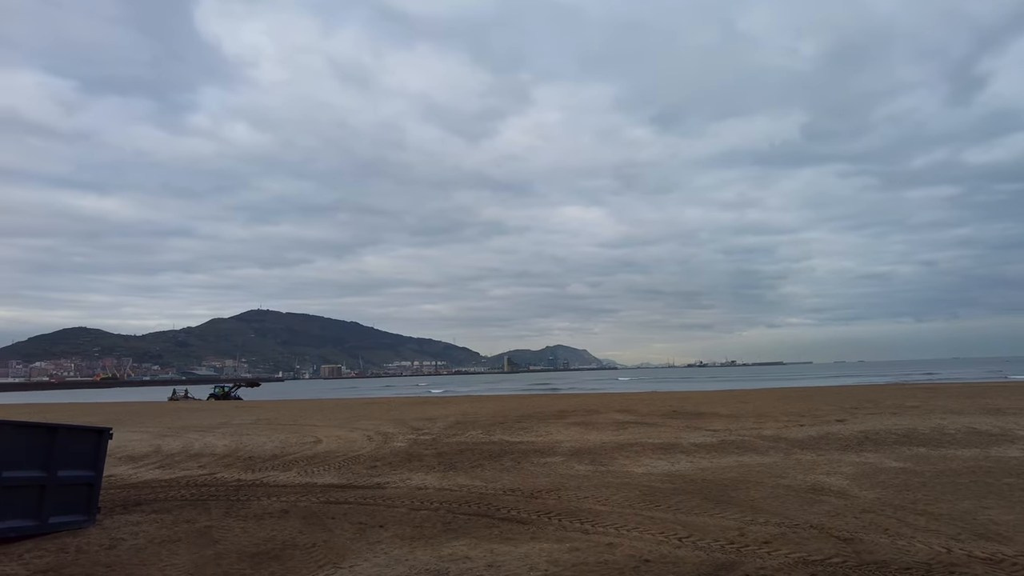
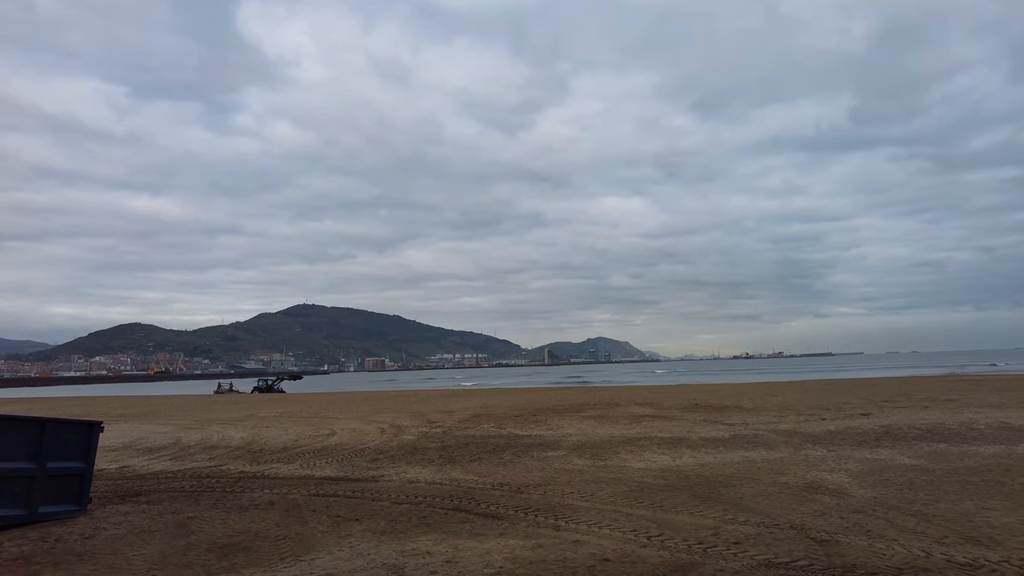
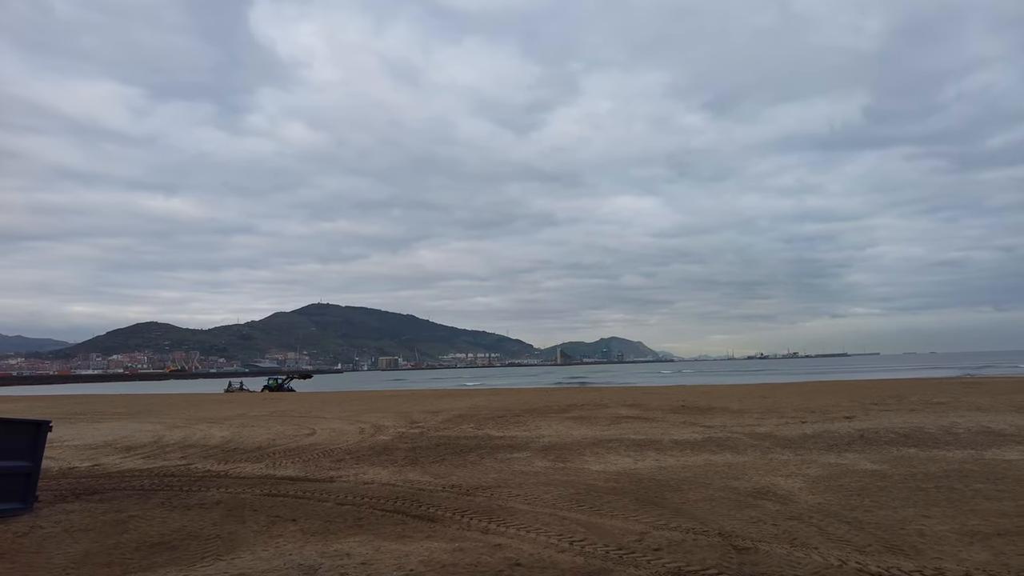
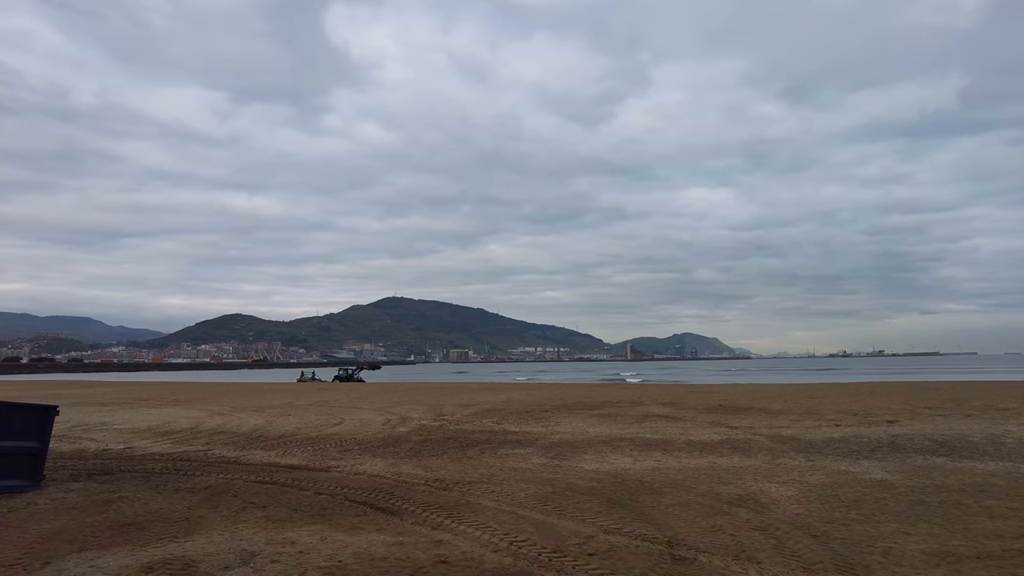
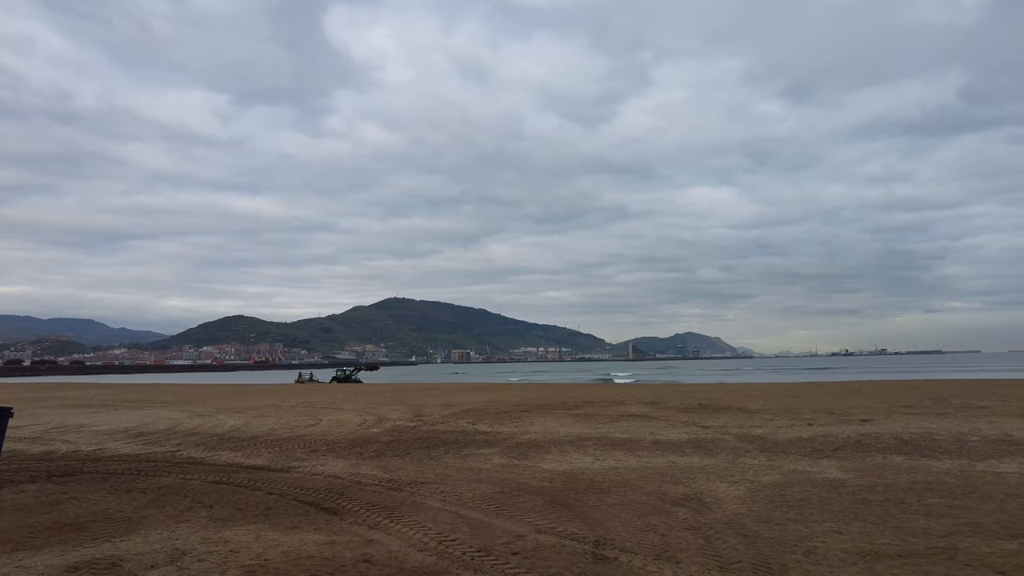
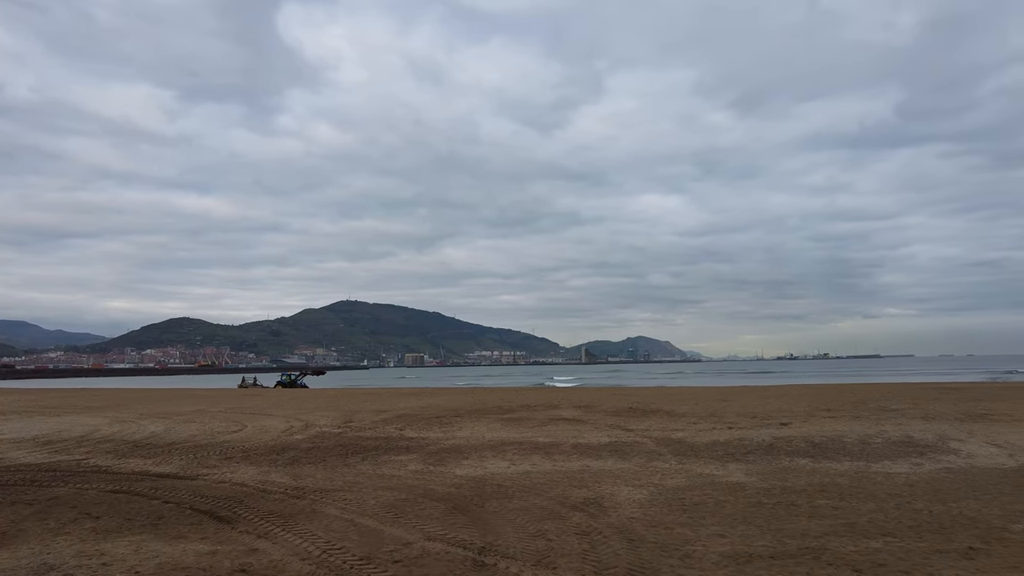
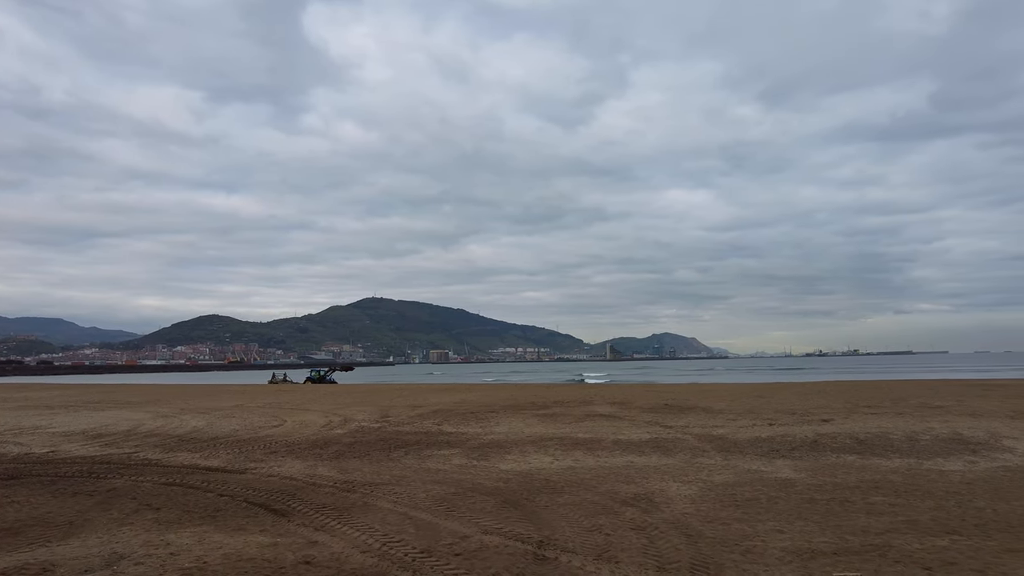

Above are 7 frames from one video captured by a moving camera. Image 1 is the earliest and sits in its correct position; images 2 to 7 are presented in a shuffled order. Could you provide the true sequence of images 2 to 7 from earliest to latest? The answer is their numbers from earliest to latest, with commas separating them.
2, 3, 4, 5, 7, 6
